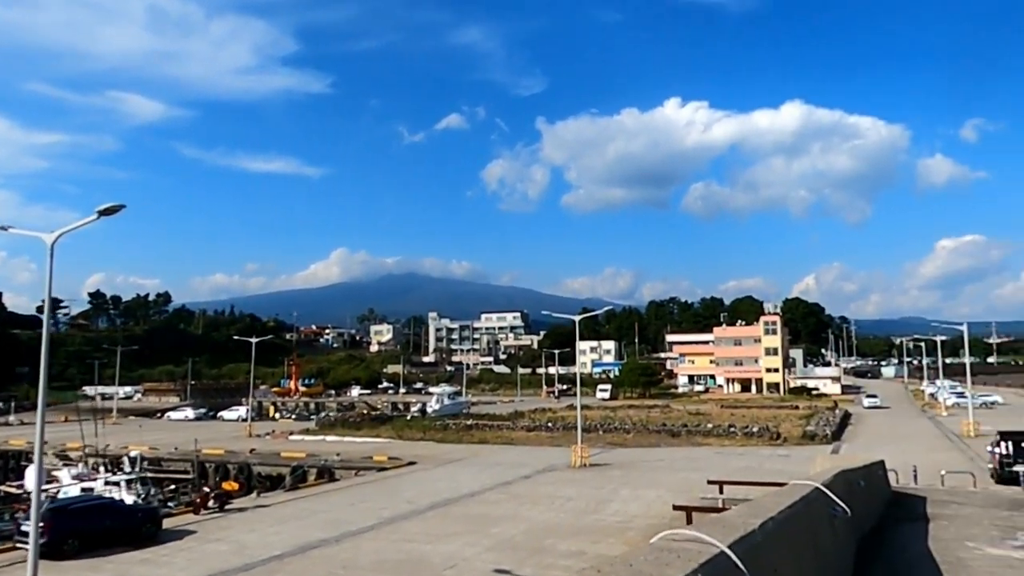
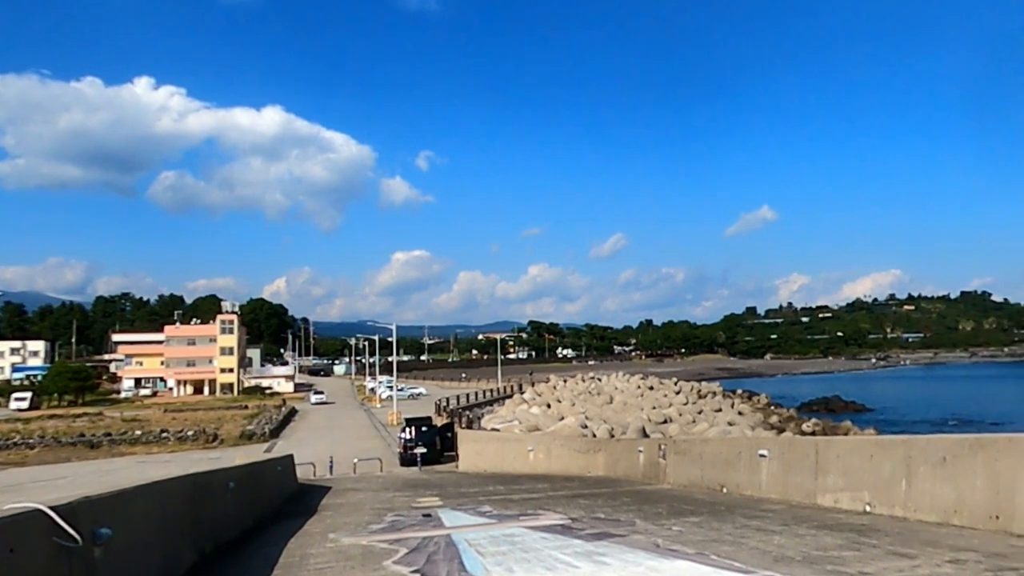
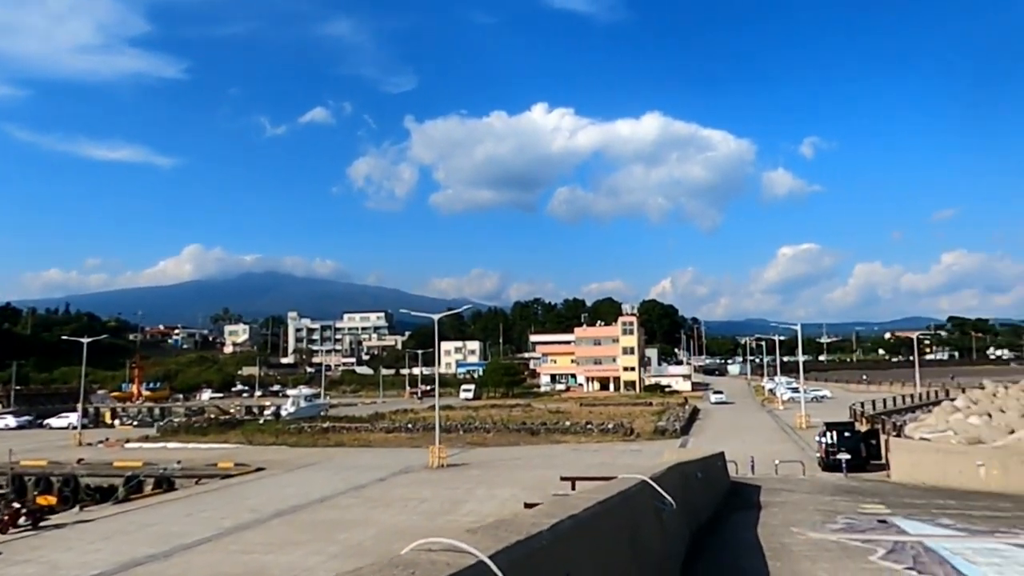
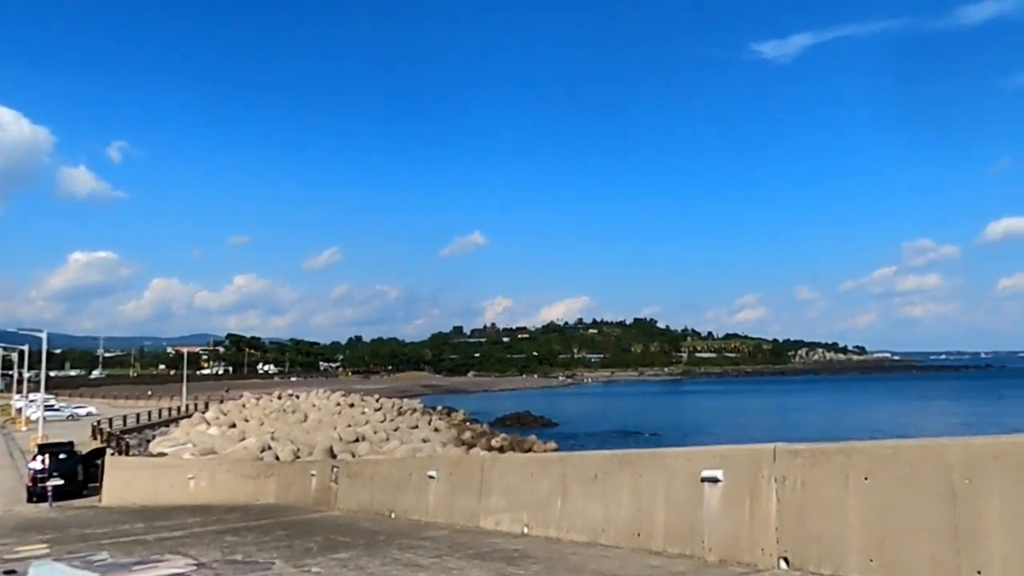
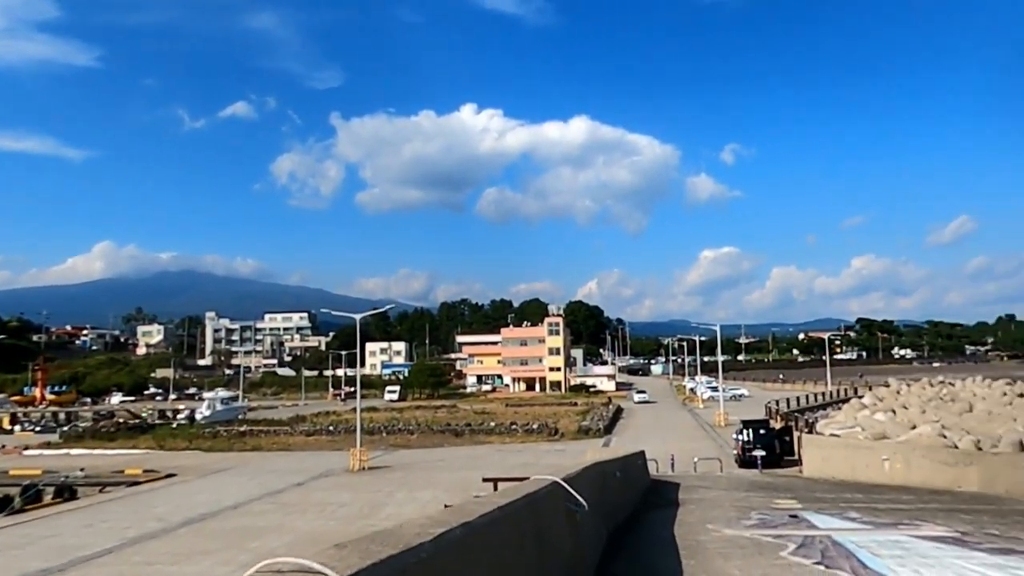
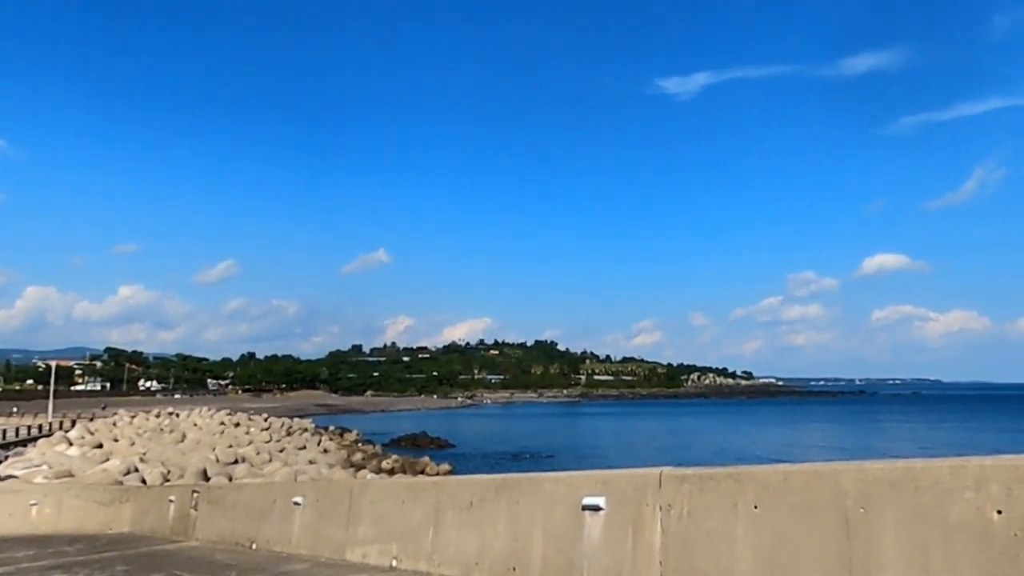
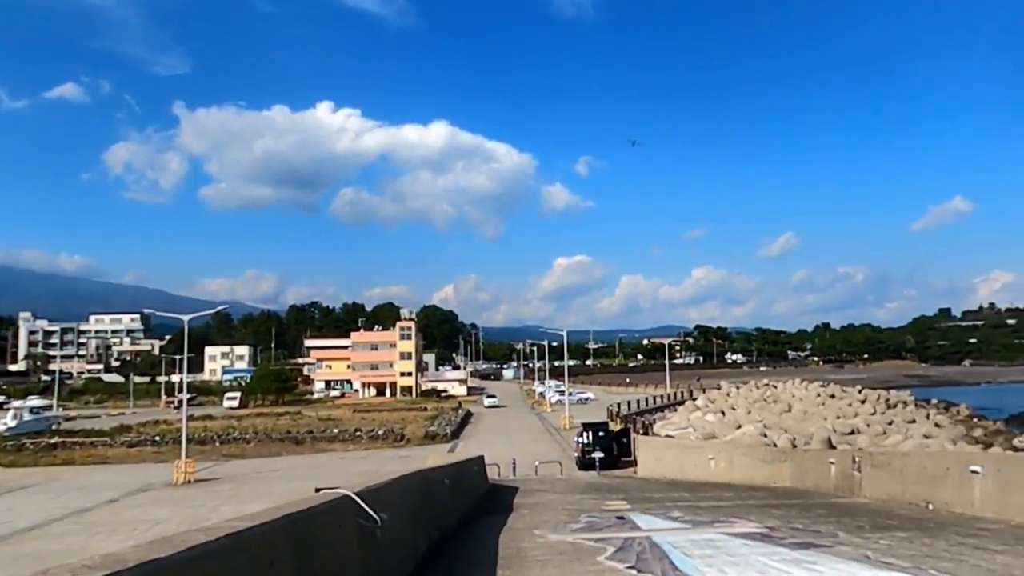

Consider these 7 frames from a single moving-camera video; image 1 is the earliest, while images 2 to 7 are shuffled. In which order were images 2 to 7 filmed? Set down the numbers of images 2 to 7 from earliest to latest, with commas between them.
3, 5, 7, 2, 4, 6
